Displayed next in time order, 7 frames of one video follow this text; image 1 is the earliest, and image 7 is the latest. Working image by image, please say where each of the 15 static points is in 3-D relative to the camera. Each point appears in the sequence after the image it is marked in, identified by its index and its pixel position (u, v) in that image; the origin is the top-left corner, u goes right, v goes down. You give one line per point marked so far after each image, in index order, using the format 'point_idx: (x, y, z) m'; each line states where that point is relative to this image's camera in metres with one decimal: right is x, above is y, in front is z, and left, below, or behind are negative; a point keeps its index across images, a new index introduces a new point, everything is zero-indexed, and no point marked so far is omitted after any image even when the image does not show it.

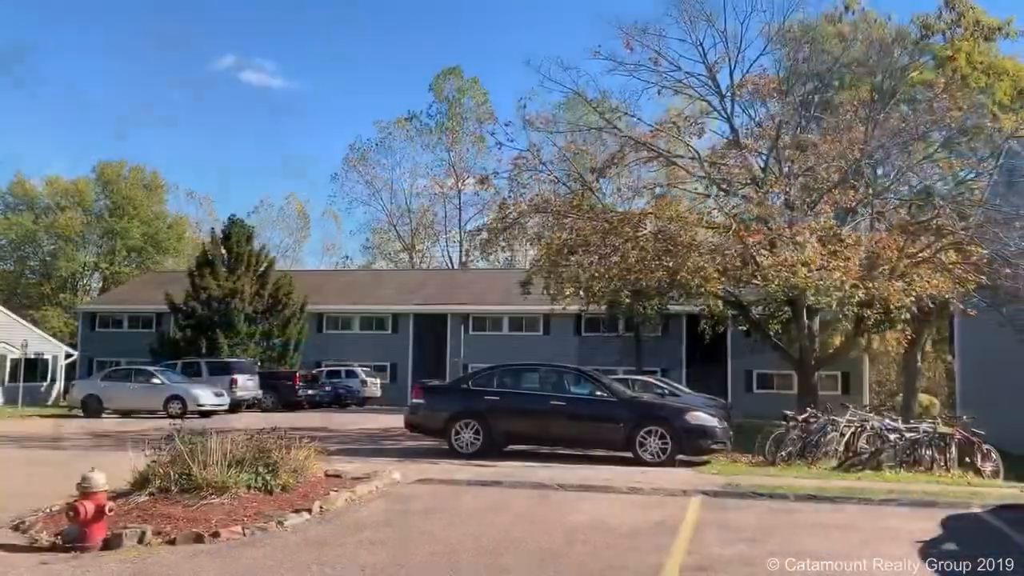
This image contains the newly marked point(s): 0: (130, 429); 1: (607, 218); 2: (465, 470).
0: (-8.7, -3.2, +20.0) m
1: (+2.0, +1.5, +18.0) m
2: (-0.6, -2.5, +12.1) m
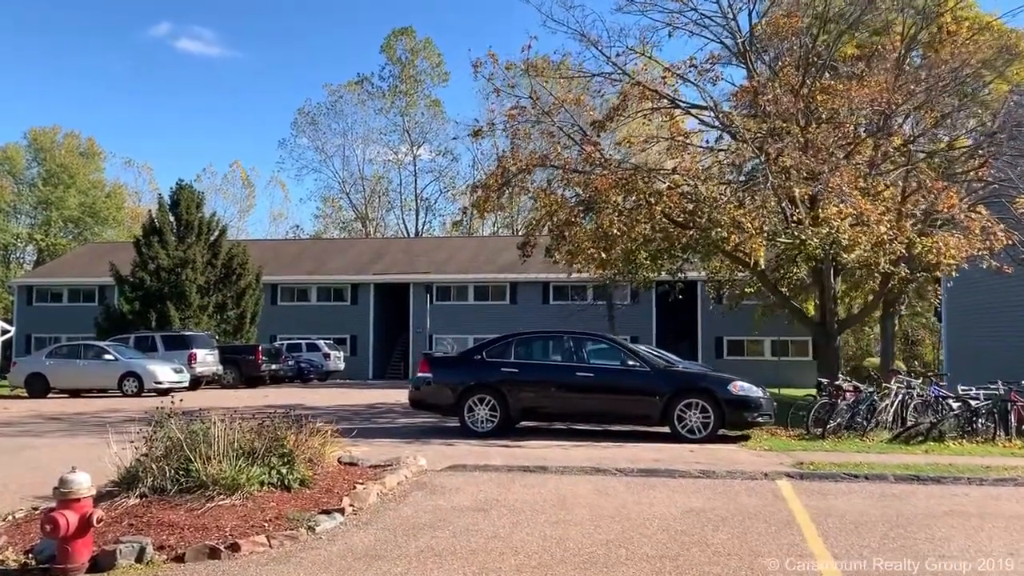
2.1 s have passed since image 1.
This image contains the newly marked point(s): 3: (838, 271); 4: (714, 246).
0: (-8.7, -2.5, +17.9) m
1: (+2.1, +2.2, +16.5) m
2: (-0.2, -2.0, +10.5) m
3: (+6.4, +0.3, +17.1) m
4: (+3.6, +0.8, +15.2) m
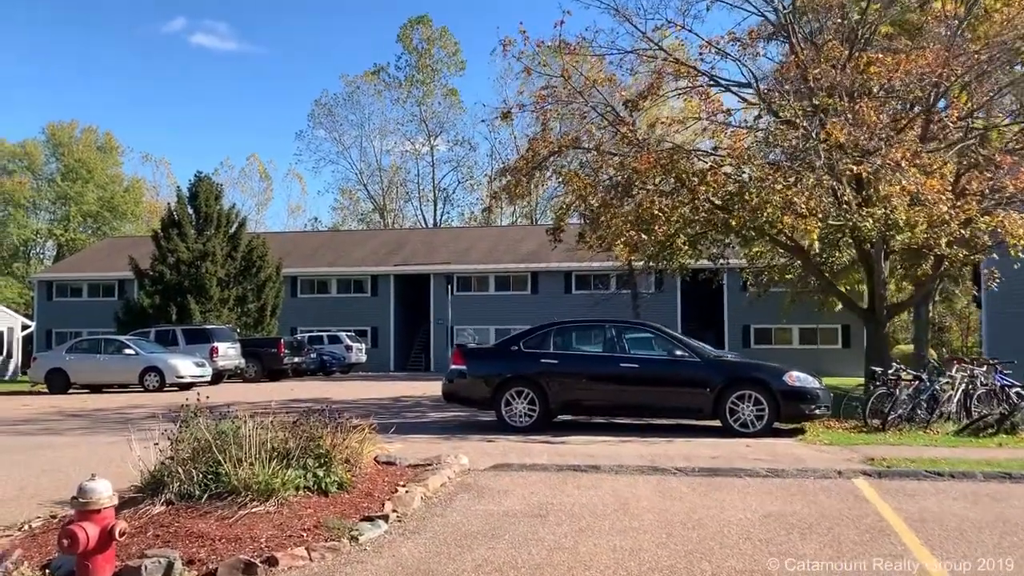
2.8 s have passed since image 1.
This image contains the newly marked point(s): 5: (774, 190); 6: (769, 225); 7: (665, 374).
0: (-8.1, -2.4, +17.4) m
1: (+2.6, +2.5, +15.7) m
2: (+0.3, -1.9, +9.9) m
3: (+7.0, +0.6, +16.3) m
4: (+4.2, +1.0, +14.4) m
5: (+4.2, +1.6, +14.1) m
6: (+4.2, +1.1, +14.4) m
7: (+2.1, -1.2, +11.9) m
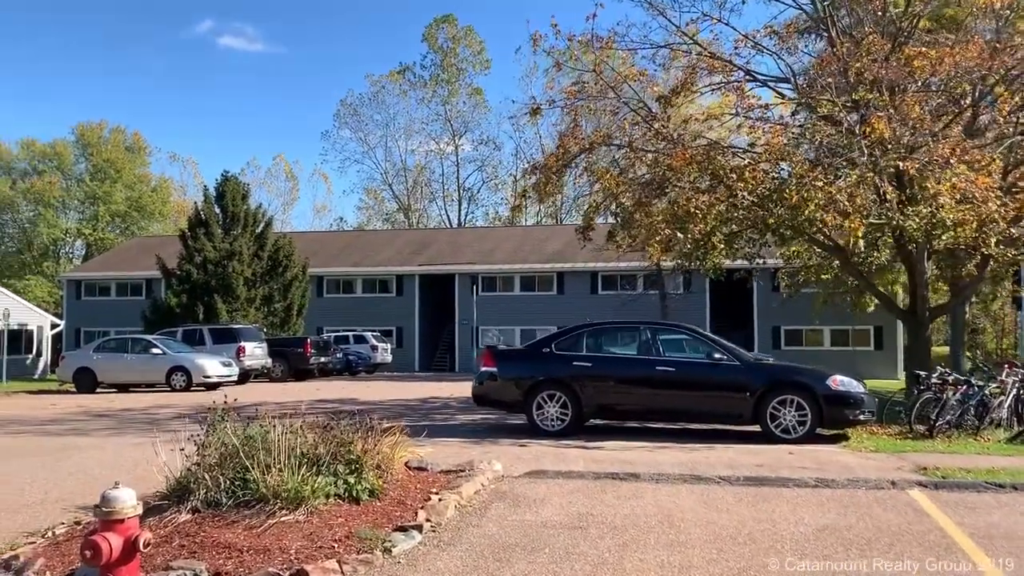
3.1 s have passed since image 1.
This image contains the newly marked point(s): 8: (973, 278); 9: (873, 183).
0: (-7.5, -2.4, +17.3) m
1: (+3.2, +2.4, +15.3) m
2: (+0.7, -1.9, +9.5) m
3: (+7.6, +0.6, +15.8) m
4: (+4.7, +1.0, +14.0) m
5: (+4.7, +1.6, +13.7) m
6: (+4.7, +1.0, +14.0) m
7: (+2.5, -1.2, +11.5) m
8: (+8.5, +0.2, +16.2) m
9: (+5.8, +1.7, +14.0) m
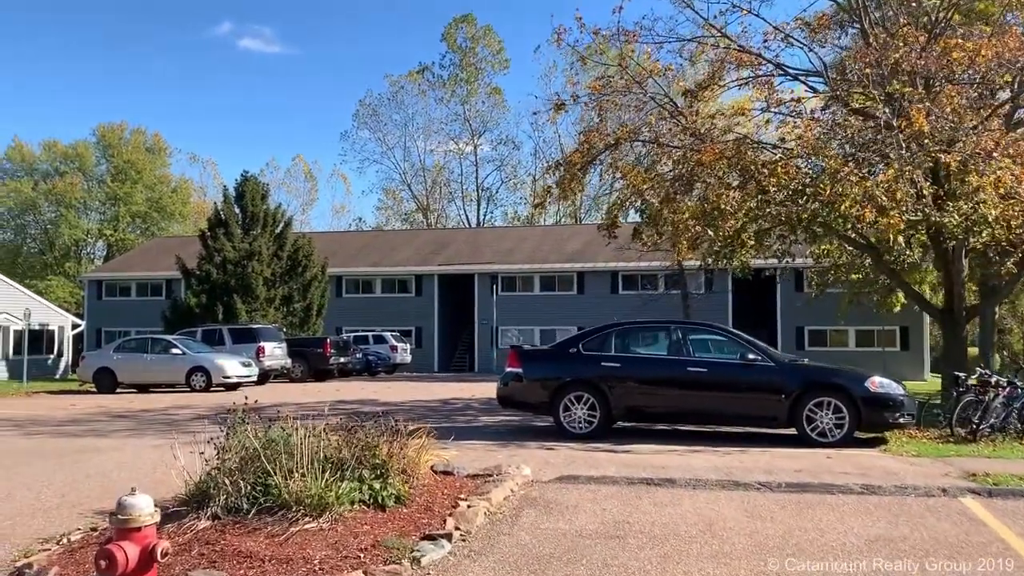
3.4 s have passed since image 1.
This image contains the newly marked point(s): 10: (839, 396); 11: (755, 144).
0: (-7.0, -2.4, +17.2) m
1: (+3.6, +2.5, +15.0) m
2: (+1.0, -1.8, +9.2) m
3: (+8.0, +0.6, +15.4) m
4: (+5.0, +1.0, +13.6) m
5: (+5.1, +1.6, +13.3) m
6: (+5.1, +1.1, +13.6) m
7: (+2.8, -1.1, +11.1) m
8: (+8.9, +0.2, +15.7) m
9: (+6.1, +1.7, +13.6) m
10: (+4.0, -1.3, +10.9) m
11: (+4.1, +2.4, +14.9) m
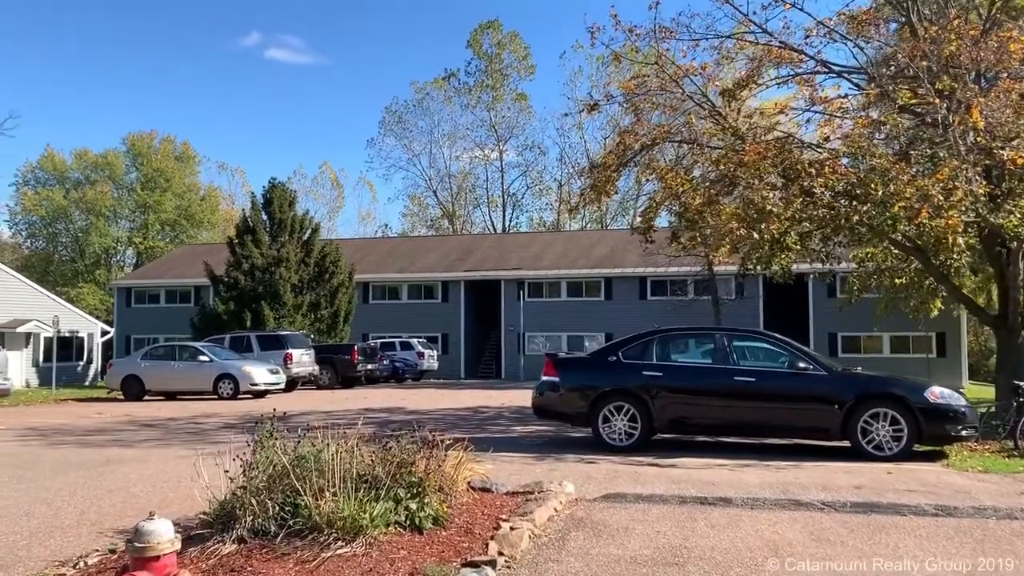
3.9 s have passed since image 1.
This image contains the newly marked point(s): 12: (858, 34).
0: (-6.4, -2.5, +16.9) m
1: (+4.1, +2.4, +14.4) m
2: (+1.4, -1.9, +8.7) m
3: (+8.5, +0.6, +14.7) m
4: (+5.6, +0.9, +12.9) m
5: (+5.6, +1.5, +12.6) m
6: (+5.6, +1.0, +12.9) m
7: (+3.3, -1.2, +10.5) m
8: (+9.5, +0.1, +15.0) m
9: (+6.7, +1.6, +12.9) m
10: (+4.5, -1.4, +10.3) m
11: (+4.7, +2.4, +14.3) m
12: (+5.9, +4.3, +15.0) m
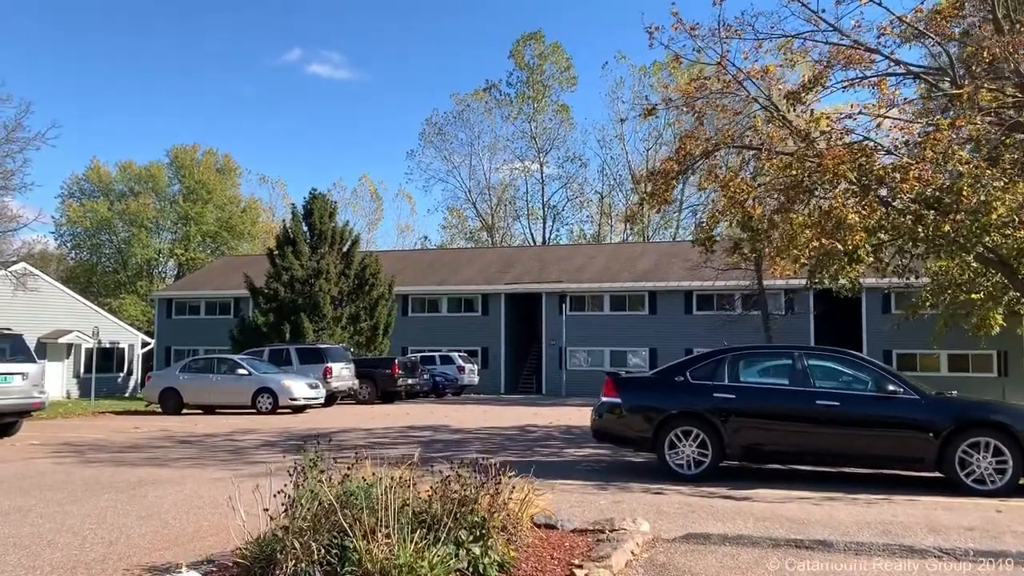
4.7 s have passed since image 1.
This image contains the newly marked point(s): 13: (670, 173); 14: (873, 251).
0: (-5.5, -2.7, +16.3) m
1: (+5.0, +2.2, +13.5) m
2: (+2.0, -2.0, +7.8) m
3: (+9.4, +0.3, +13.5) m
4: (+6.3, +0.7, +11.9) m
5: (+6.4, +1.3, +11.6) m
6: (+6.4, +0.8, +11.9) m
7: (+3.9, -1.4, +9.6) m
8: (+10.3, -0.2, +13.8) m
9: (+7.4, +1.4, +11.9) m
10: (+5.1, -1.6, +9.3) m
11: (+5.5, +2.1, +13.4) m
12: (+6.8, +4.1, +14.0) m
13: (+2.7, +2.0, +15.1) m
14: (+5.6, +0.6, +13.5) m
